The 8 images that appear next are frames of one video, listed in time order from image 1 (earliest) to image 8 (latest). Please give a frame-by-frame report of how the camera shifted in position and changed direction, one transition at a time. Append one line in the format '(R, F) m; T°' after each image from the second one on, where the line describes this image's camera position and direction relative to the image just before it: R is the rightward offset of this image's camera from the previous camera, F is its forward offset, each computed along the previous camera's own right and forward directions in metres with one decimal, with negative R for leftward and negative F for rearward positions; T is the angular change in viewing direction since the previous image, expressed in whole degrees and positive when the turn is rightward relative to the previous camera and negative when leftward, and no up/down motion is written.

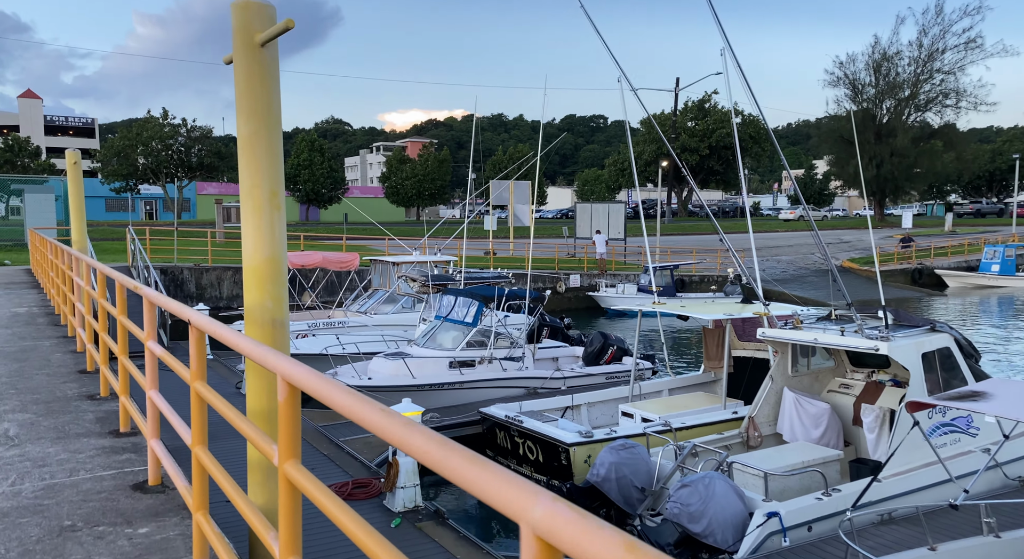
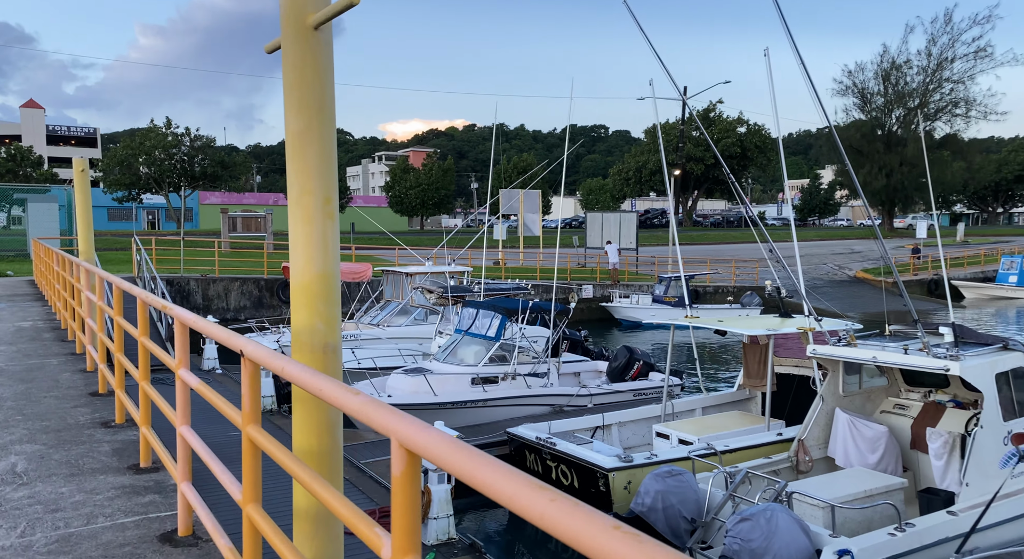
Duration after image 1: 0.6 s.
(-0.4, +0.5) m; 0°
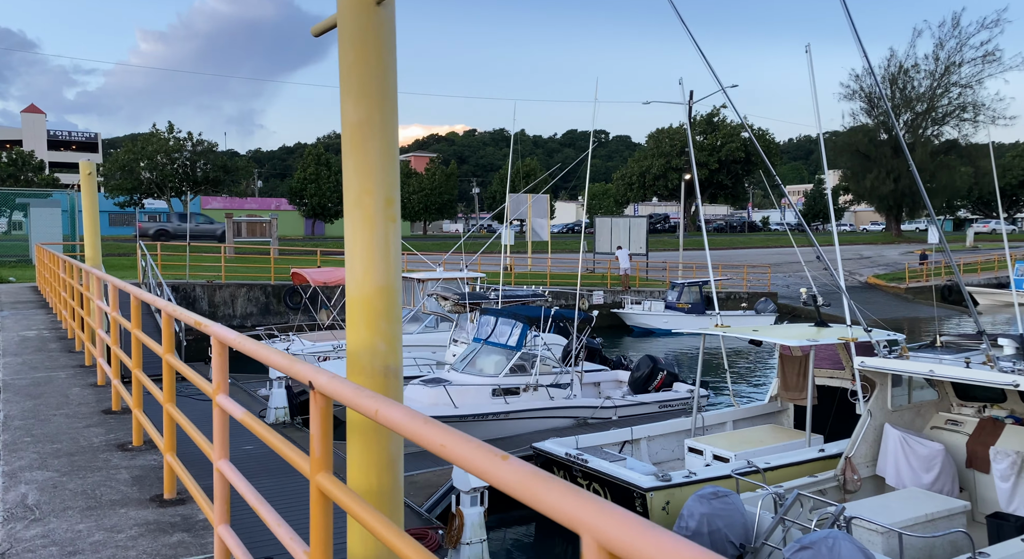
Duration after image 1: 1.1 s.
(-0.3, +0.4) m; 0°
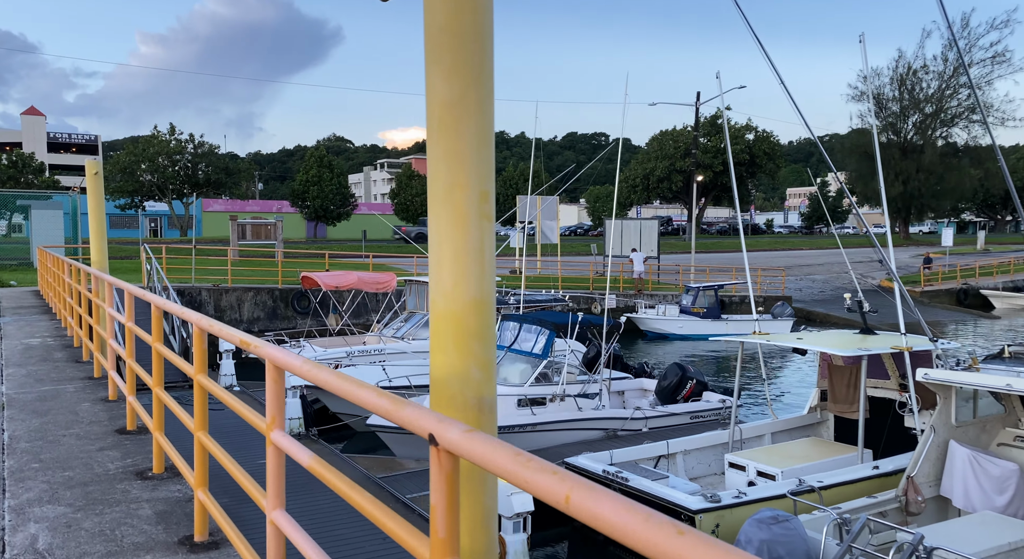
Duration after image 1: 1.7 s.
(-0.4, +0.5) m; 0°
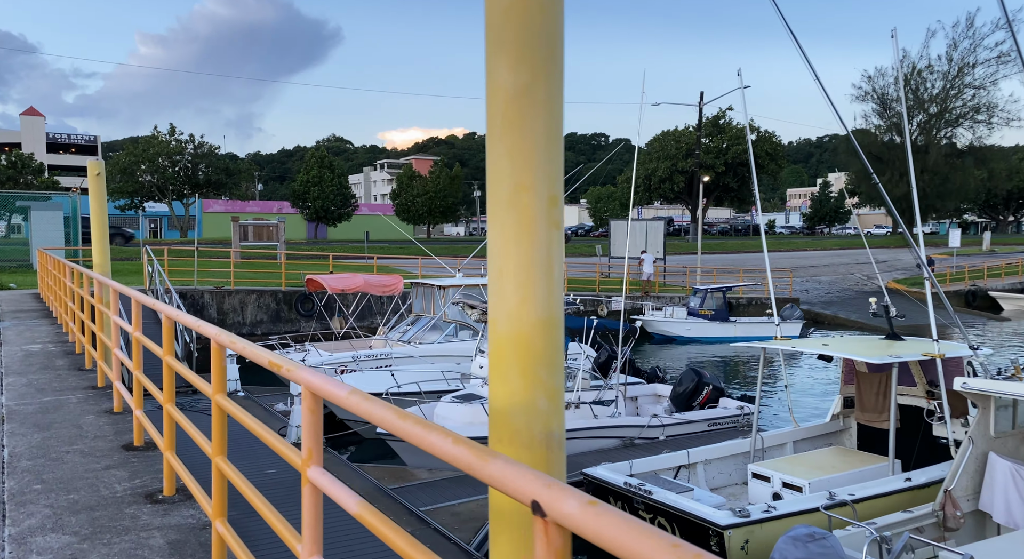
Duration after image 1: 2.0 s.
(-0.2, +0.3) m; 0°
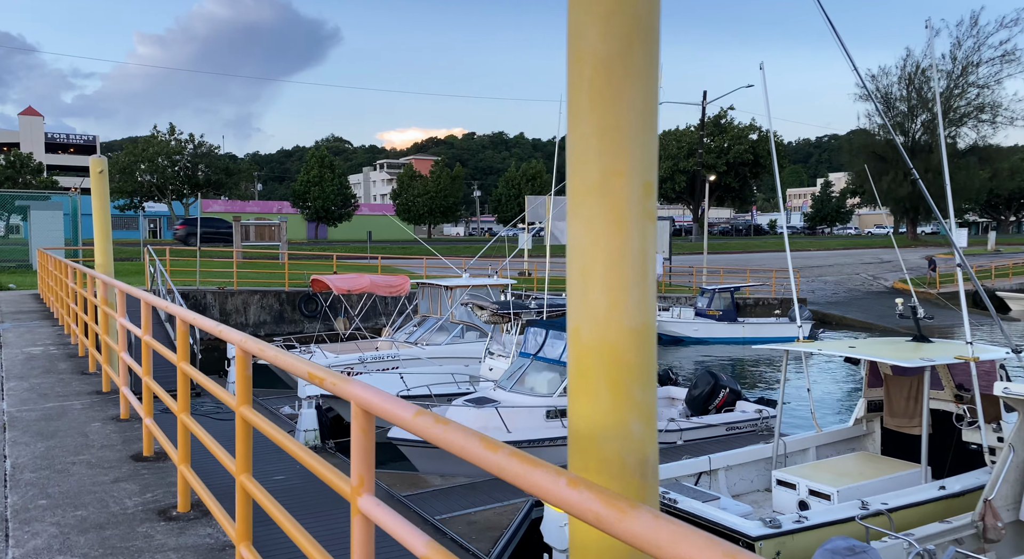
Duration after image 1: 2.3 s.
(-0.2, +0.3) m; 0°
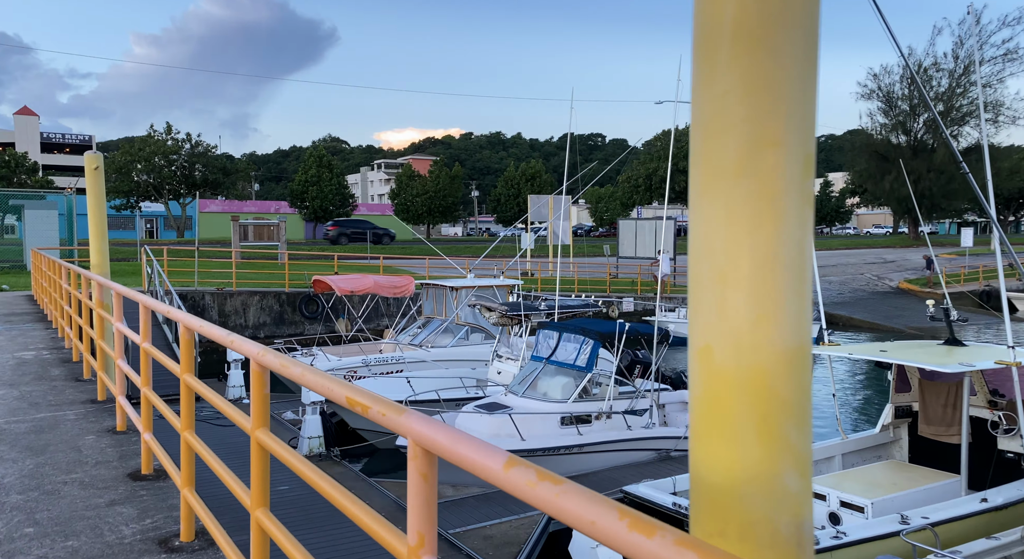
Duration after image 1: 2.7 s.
(-0.2, +0.4) m; 0°
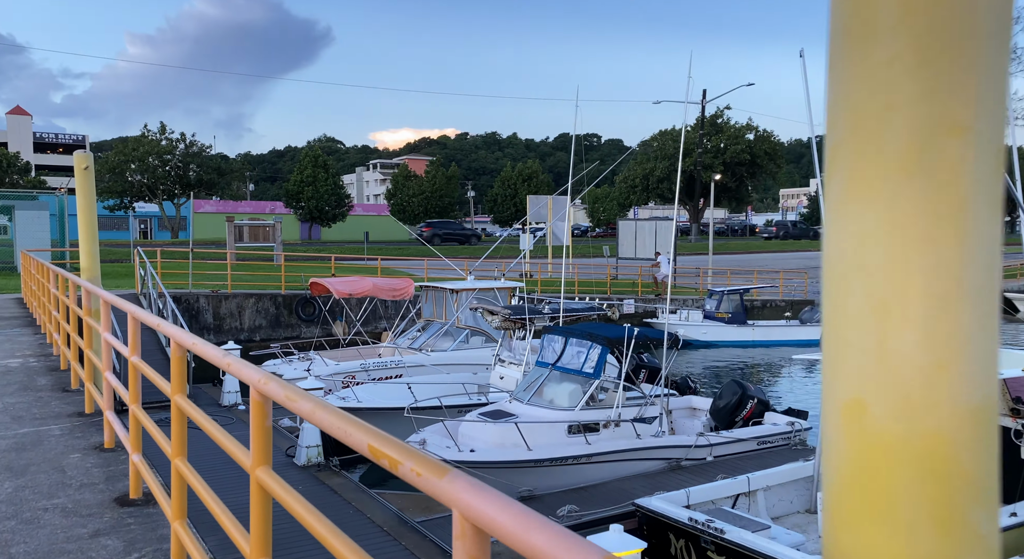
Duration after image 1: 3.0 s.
(-0.1, +0.3) m; 0°
